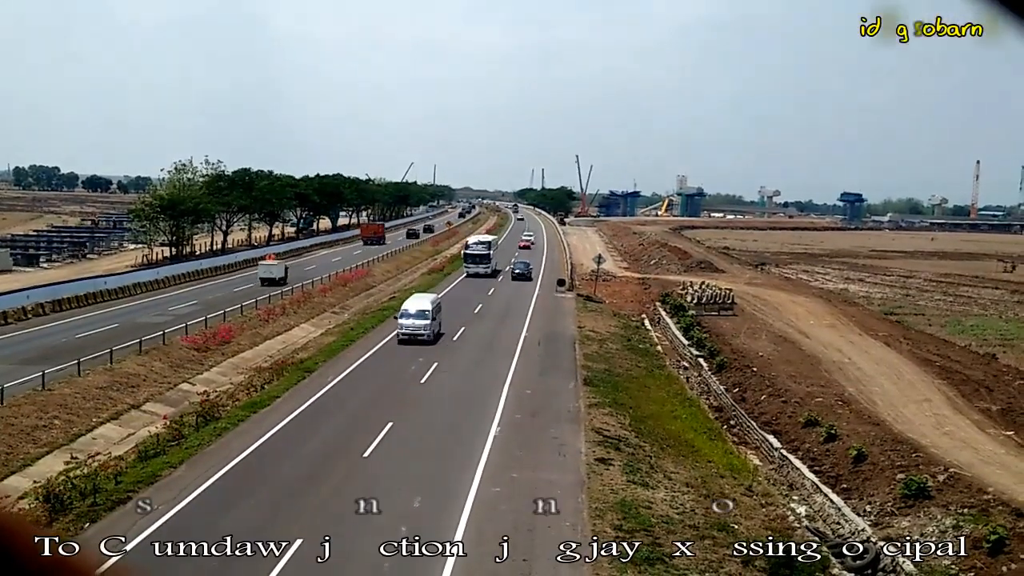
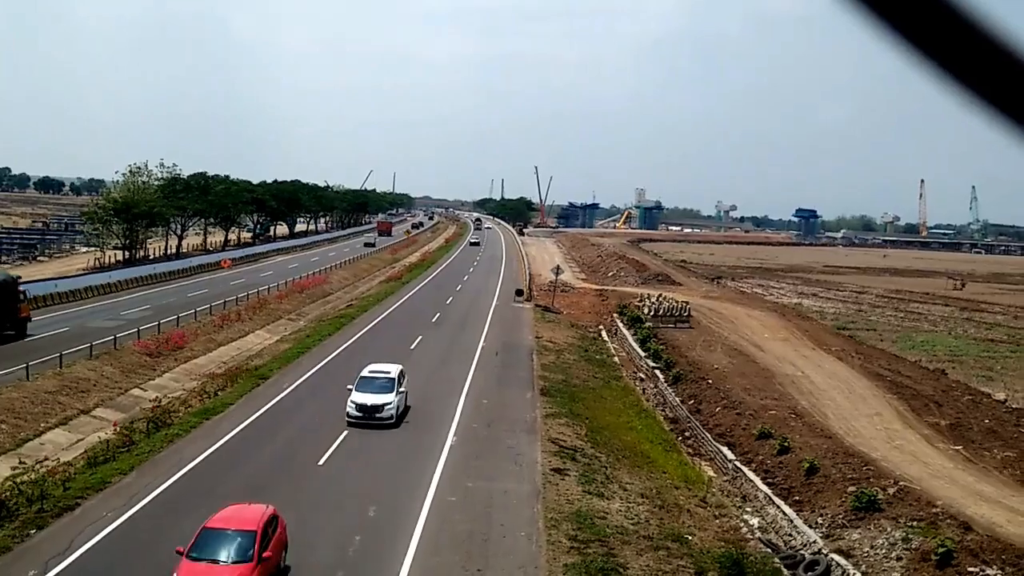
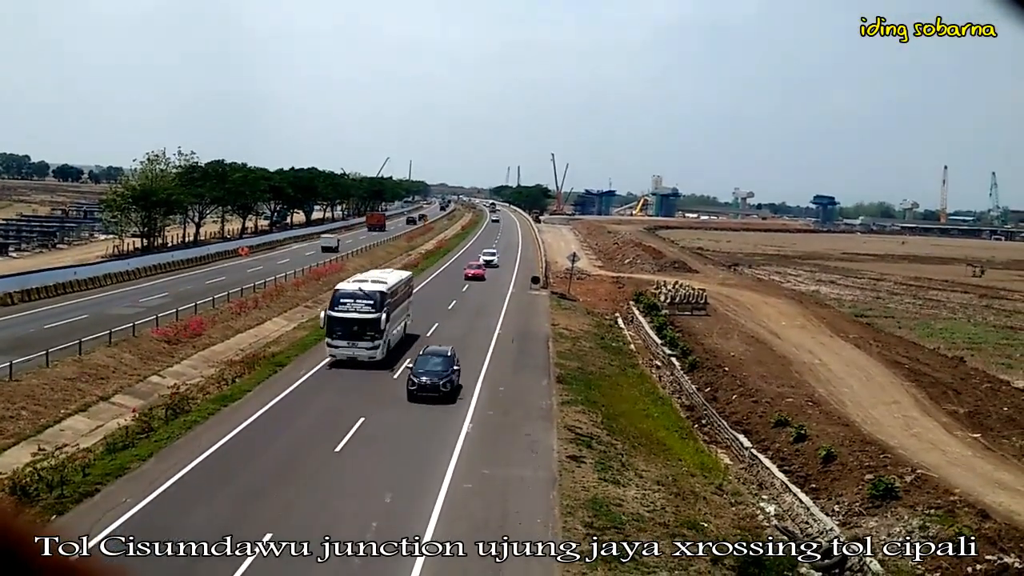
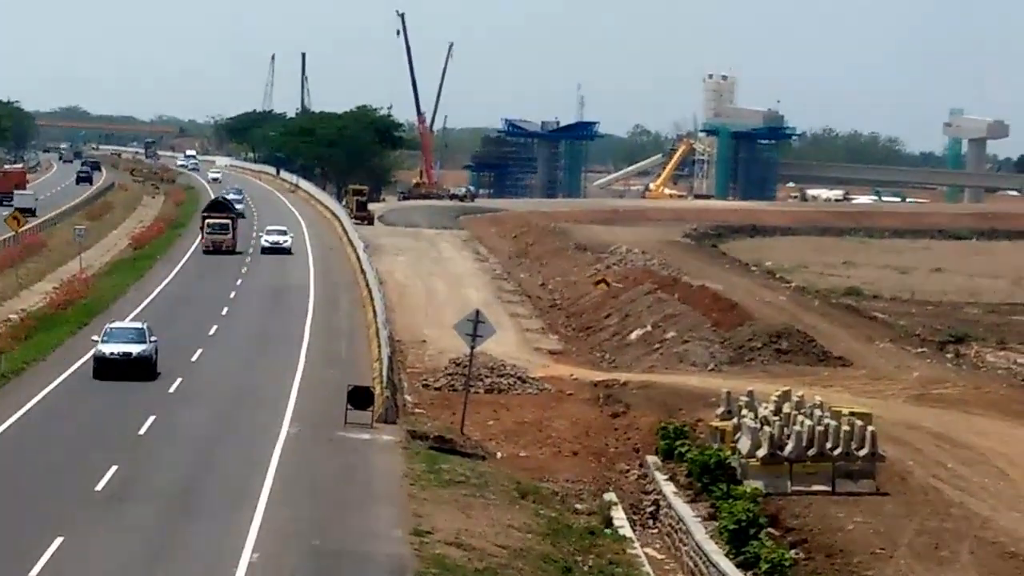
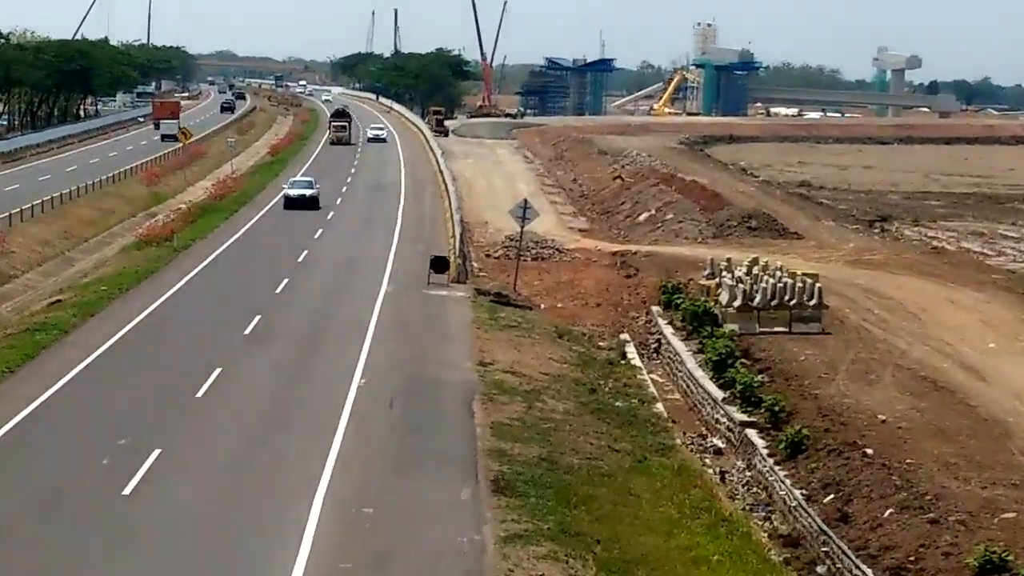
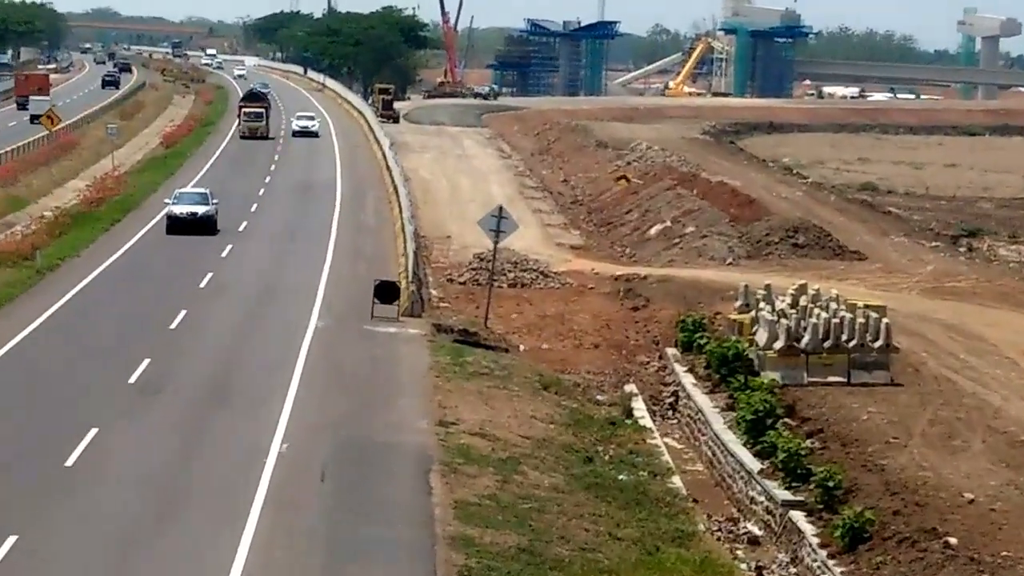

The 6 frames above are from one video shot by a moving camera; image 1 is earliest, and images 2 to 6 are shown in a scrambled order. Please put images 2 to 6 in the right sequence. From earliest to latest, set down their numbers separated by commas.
3, 2, 5, 6, 4
